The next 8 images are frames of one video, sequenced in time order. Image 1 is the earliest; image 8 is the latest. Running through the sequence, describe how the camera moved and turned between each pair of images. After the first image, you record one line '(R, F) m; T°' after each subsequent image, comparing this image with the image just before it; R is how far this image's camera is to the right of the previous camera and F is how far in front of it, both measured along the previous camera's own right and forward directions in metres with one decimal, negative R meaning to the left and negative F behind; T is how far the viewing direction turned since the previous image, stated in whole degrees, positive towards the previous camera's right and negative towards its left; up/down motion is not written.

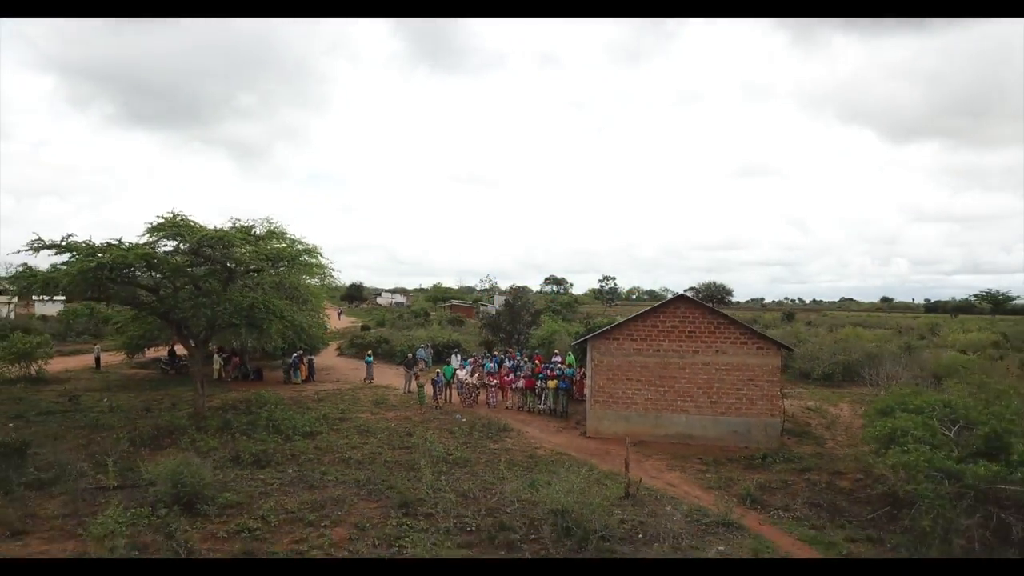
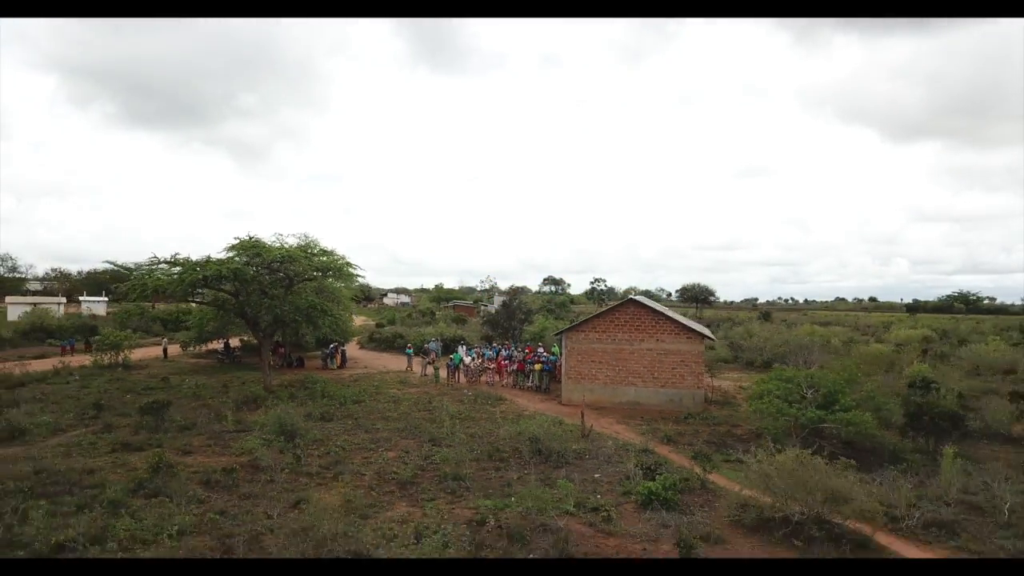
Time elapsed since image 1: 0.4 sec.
(0.0, -0.9) m; 0°
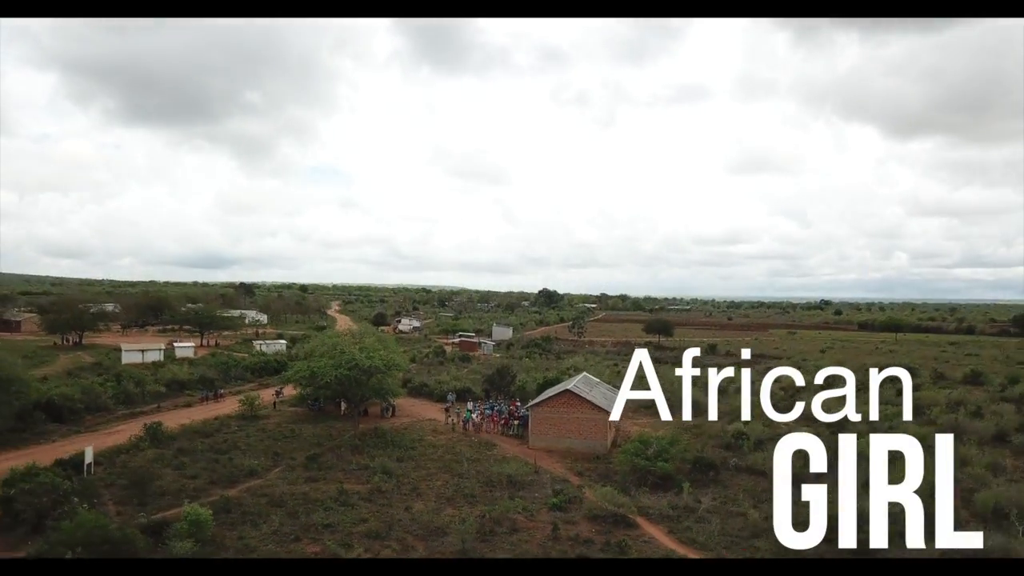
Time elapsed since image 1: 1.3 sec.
(+0.1, -2.8) m; 0°
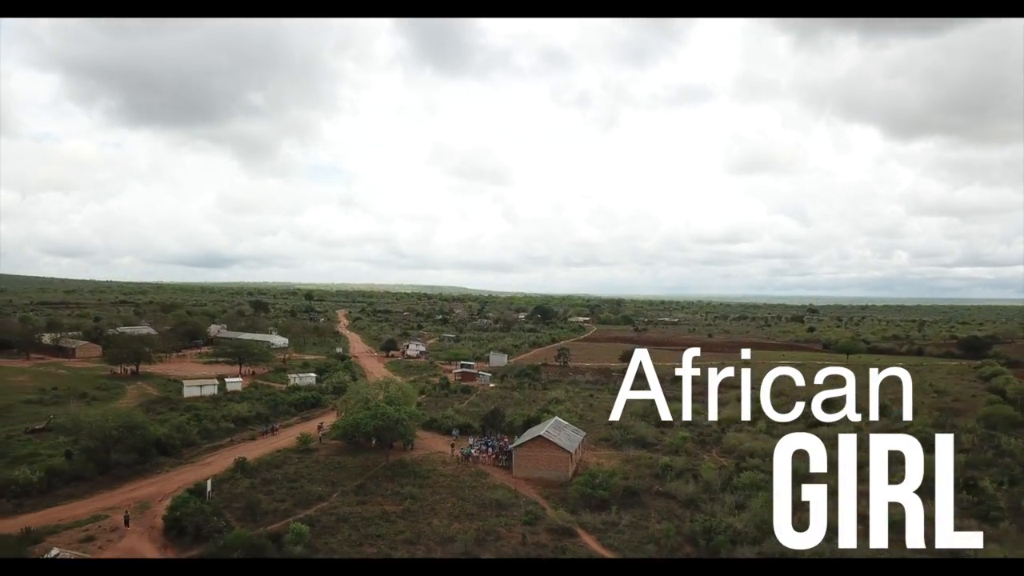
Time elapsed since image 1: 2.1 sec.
(+0.2, -2.5) m; 0°
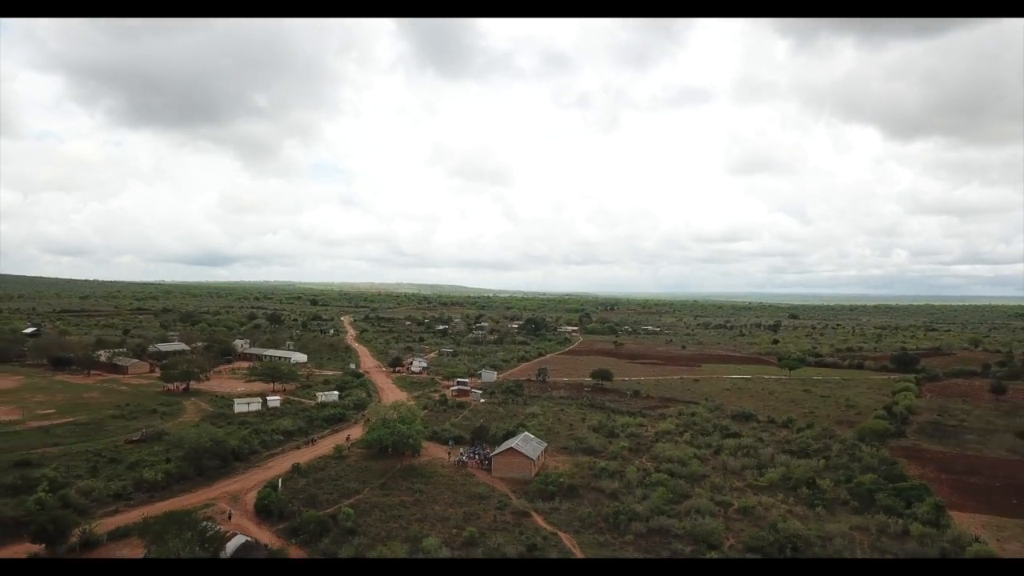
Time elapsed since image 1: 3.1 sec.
(+0.5, -3.6) m; 0°
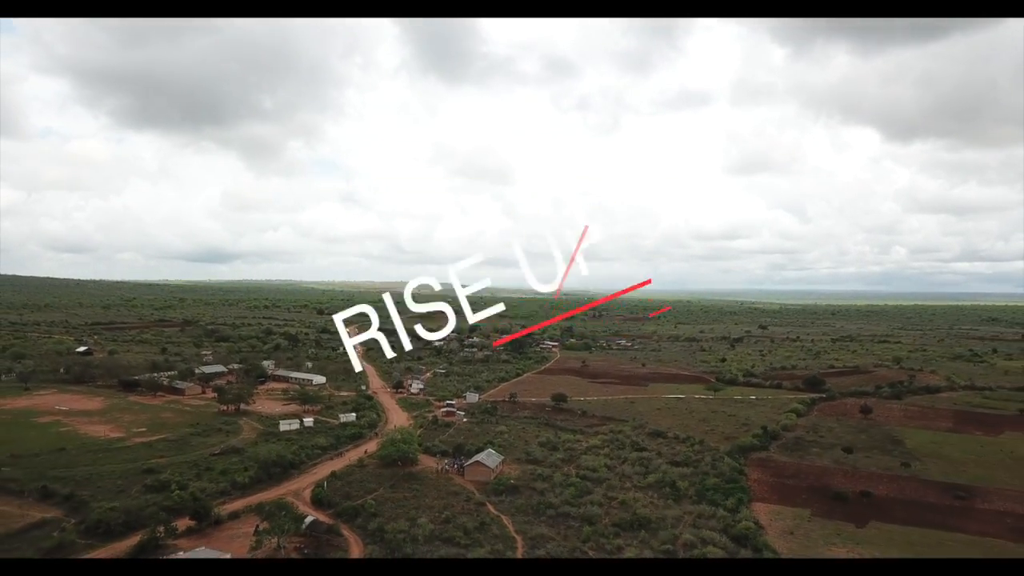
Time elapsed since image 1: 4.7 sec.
(+1.2, -6.2) m; 0°
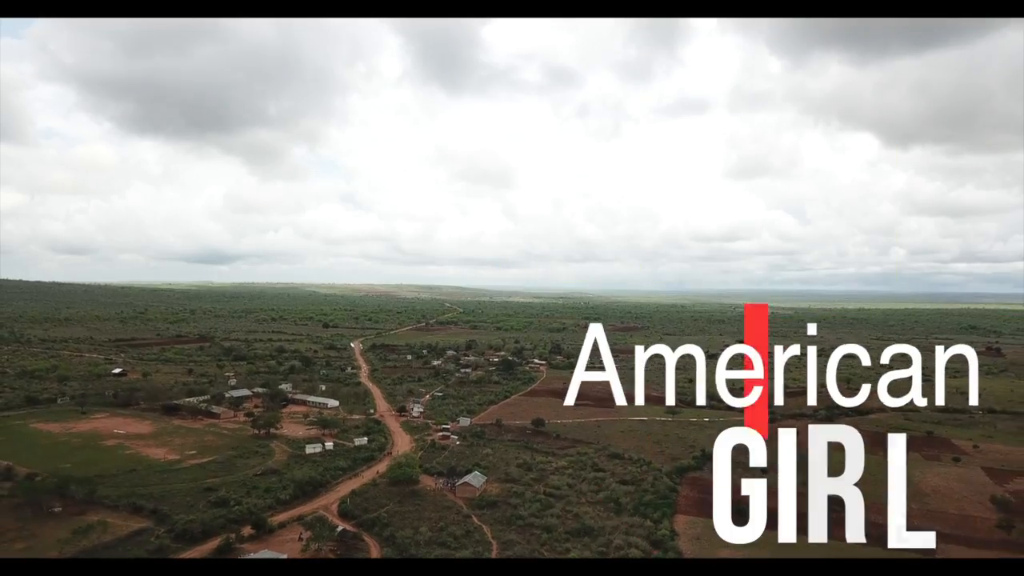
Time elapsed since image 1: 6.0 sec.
(+0.8, -5.3) m; 0°
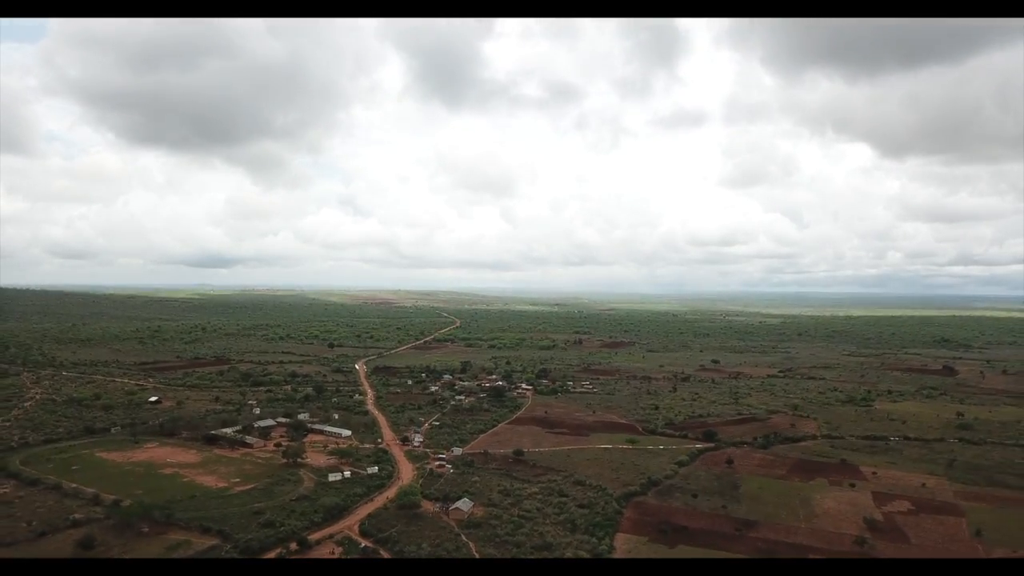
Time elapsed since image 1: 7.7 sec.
(+1.0, -7.1) m; 0°
